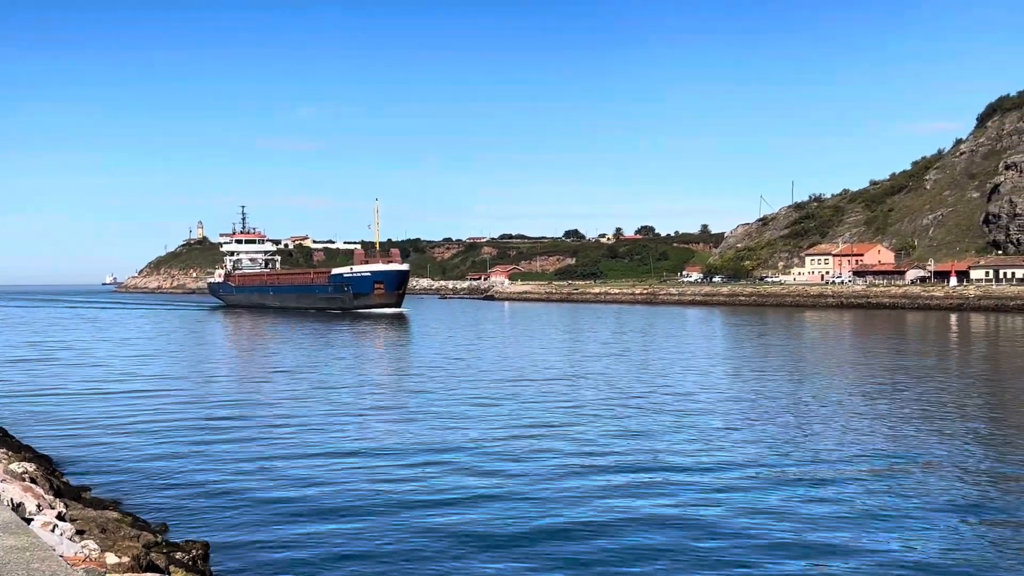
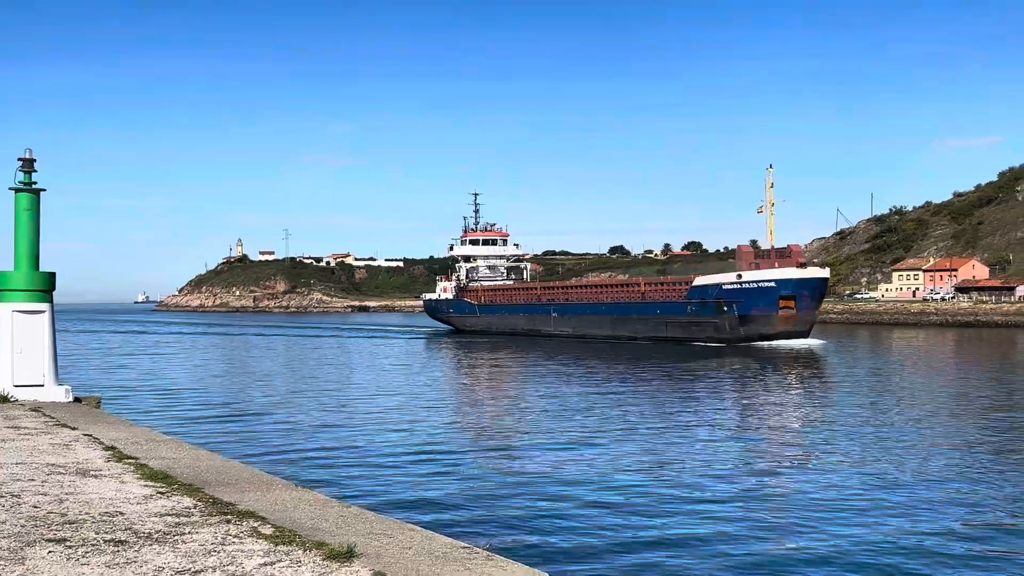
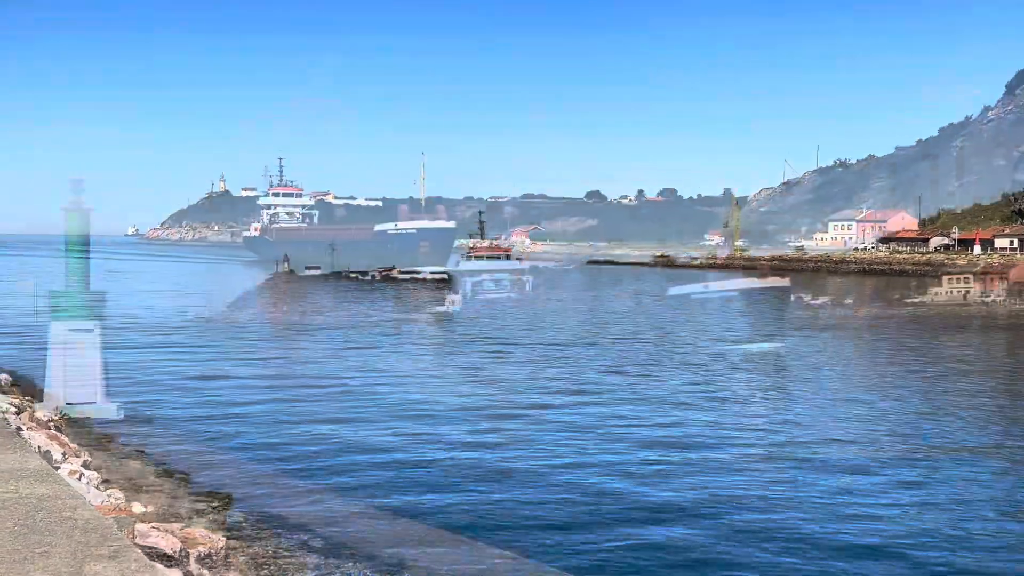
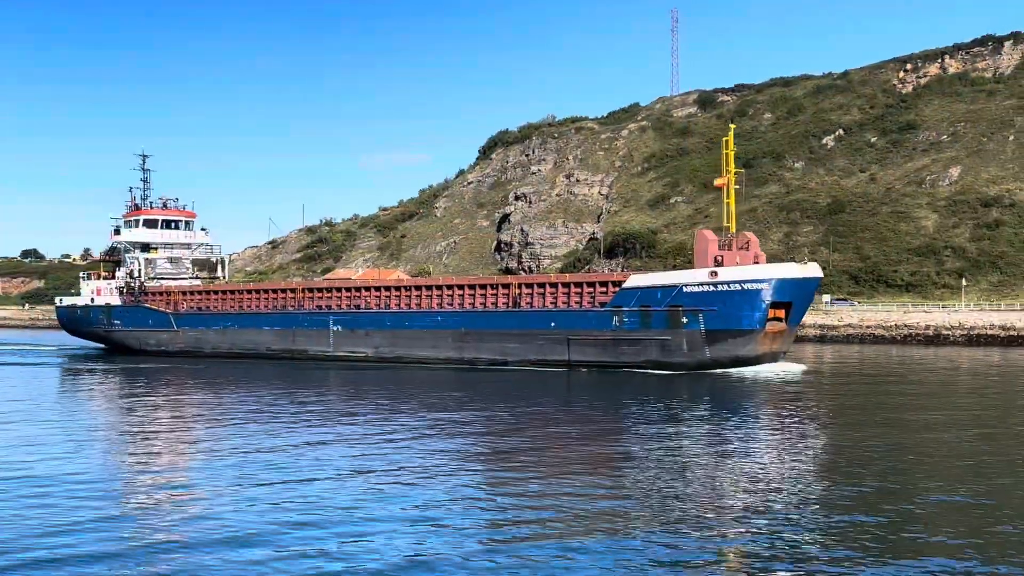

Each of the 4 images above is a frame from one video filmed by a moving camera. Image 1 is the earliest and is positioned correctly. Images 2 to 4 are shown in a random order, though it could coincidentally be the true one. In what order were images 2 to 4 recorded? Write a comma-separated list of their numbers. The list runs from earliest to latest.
3, 2, 4
